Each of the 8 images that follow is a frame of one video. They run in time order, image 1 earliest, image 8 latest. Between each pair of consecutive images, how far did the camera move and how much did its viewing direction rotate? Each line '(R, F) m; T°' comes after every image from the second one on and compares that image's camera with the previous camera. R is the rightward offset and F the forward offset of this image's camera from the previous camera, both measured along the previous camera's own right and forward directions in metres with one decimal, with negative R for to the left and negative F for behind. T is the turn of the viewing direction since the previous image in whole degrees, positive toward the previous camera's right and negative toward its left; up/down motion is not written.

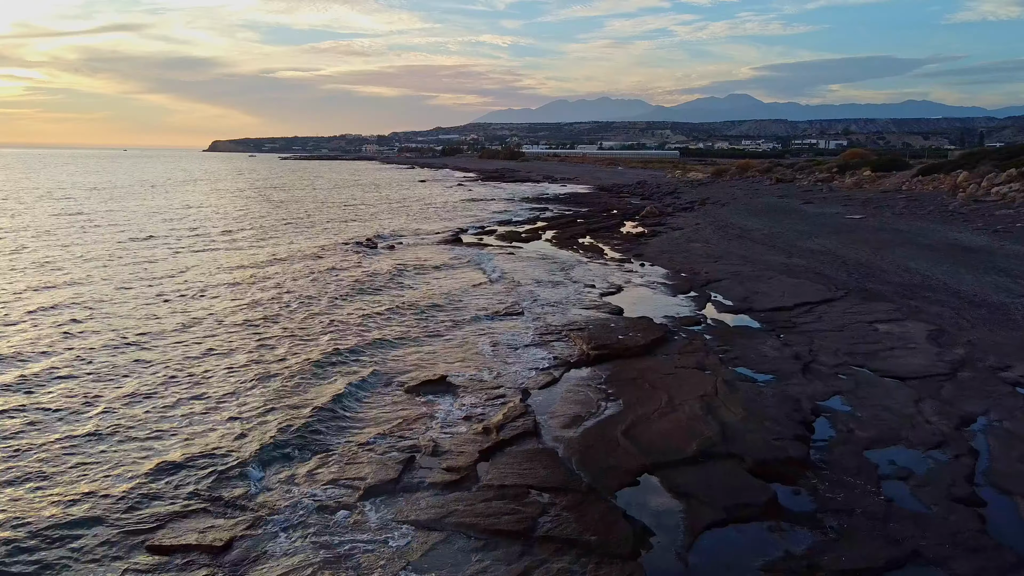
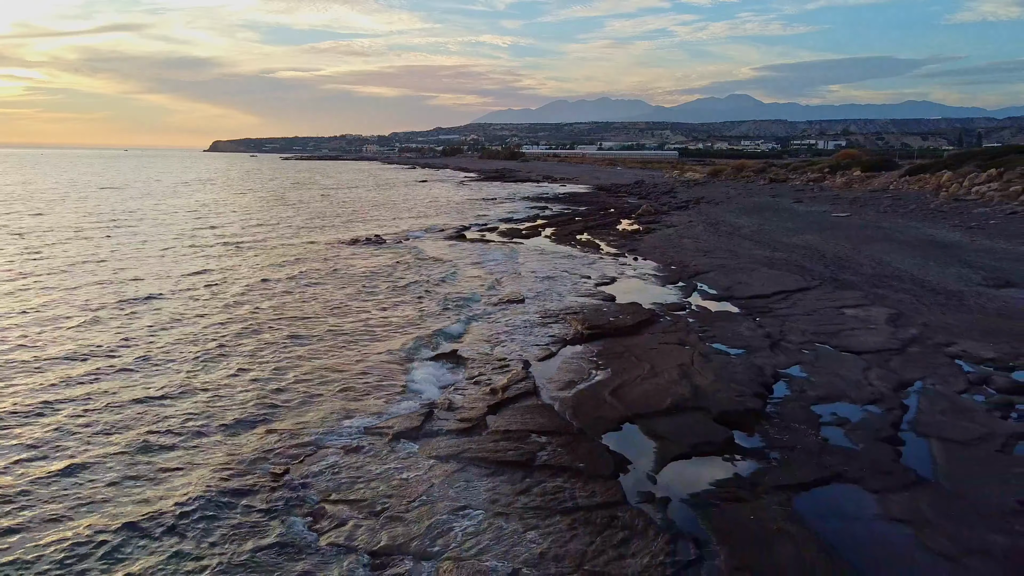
(0.0, -1.2) m; 0°
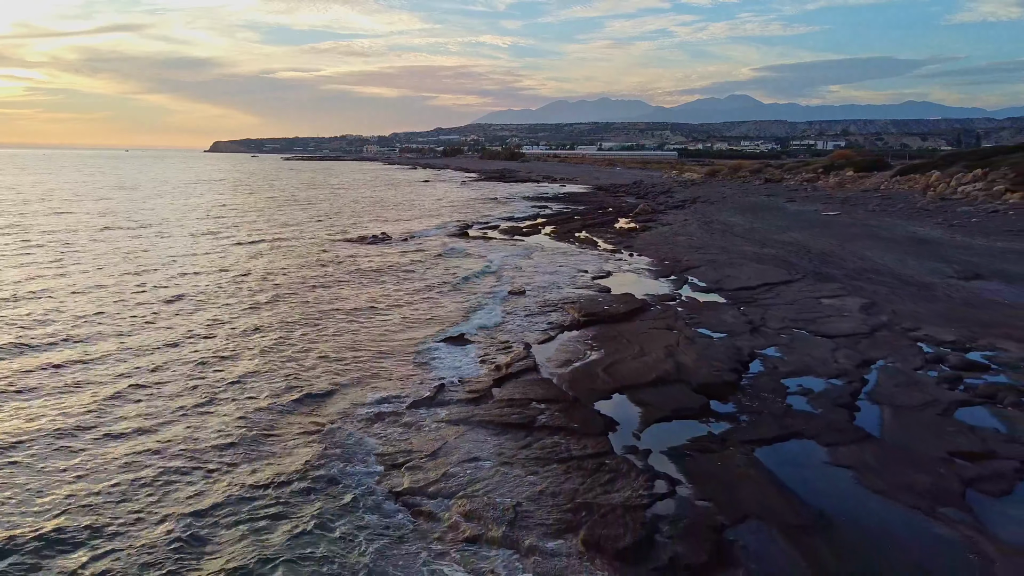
(0.0, -0.9) m; 0°
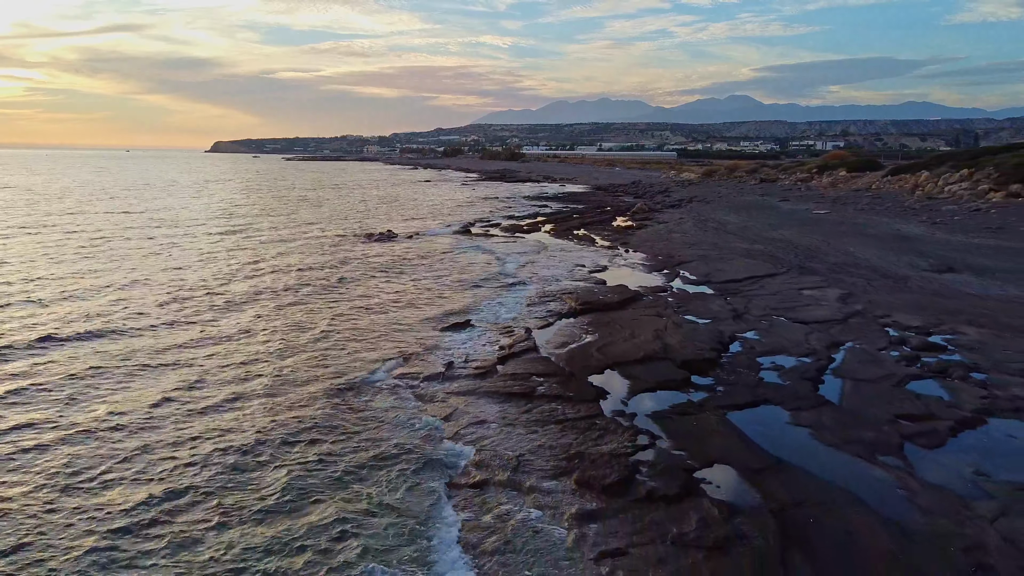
(0.0, -0.9) m; 0°
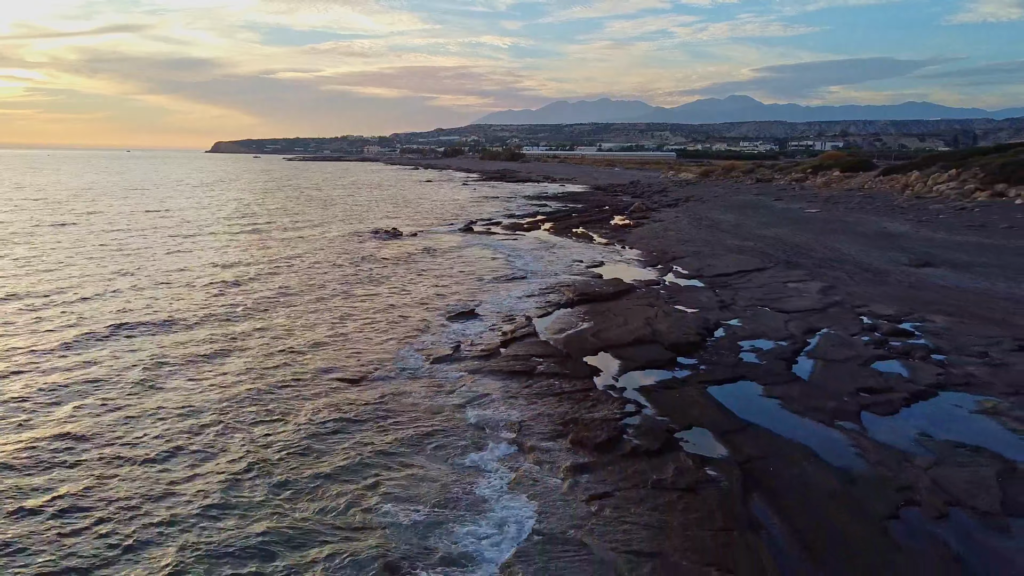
(0.0, -0.9) m; 0°
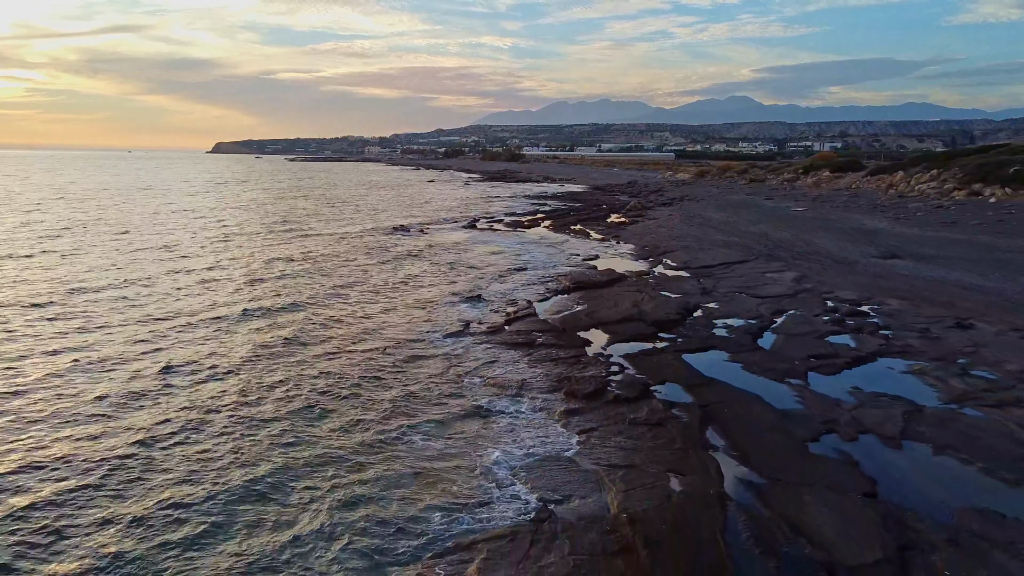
(0.0, -1.4) m; 0°
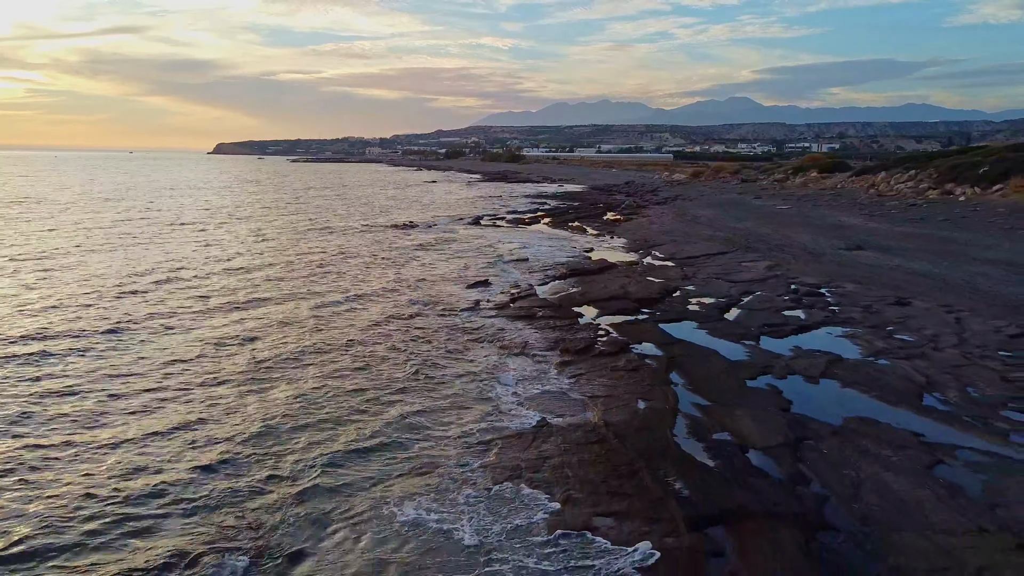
(-0.1, -1.9) m; 0°
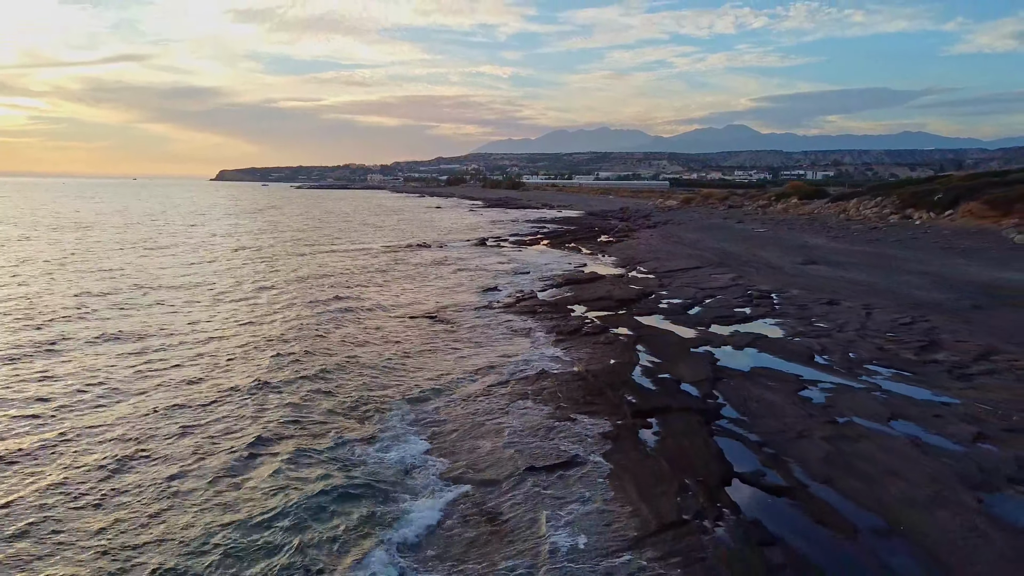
(-0.1, -3.1) m; 0°
